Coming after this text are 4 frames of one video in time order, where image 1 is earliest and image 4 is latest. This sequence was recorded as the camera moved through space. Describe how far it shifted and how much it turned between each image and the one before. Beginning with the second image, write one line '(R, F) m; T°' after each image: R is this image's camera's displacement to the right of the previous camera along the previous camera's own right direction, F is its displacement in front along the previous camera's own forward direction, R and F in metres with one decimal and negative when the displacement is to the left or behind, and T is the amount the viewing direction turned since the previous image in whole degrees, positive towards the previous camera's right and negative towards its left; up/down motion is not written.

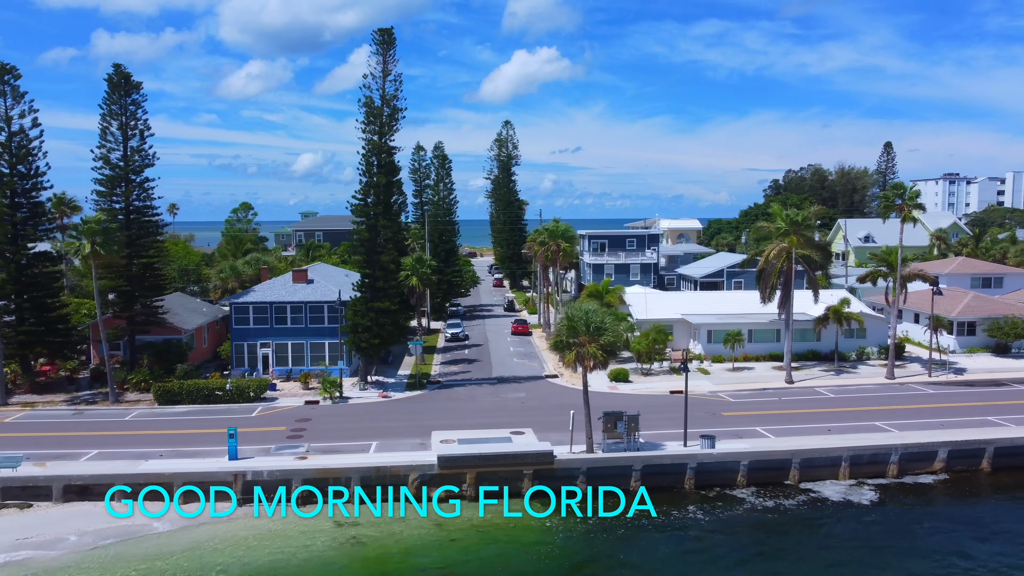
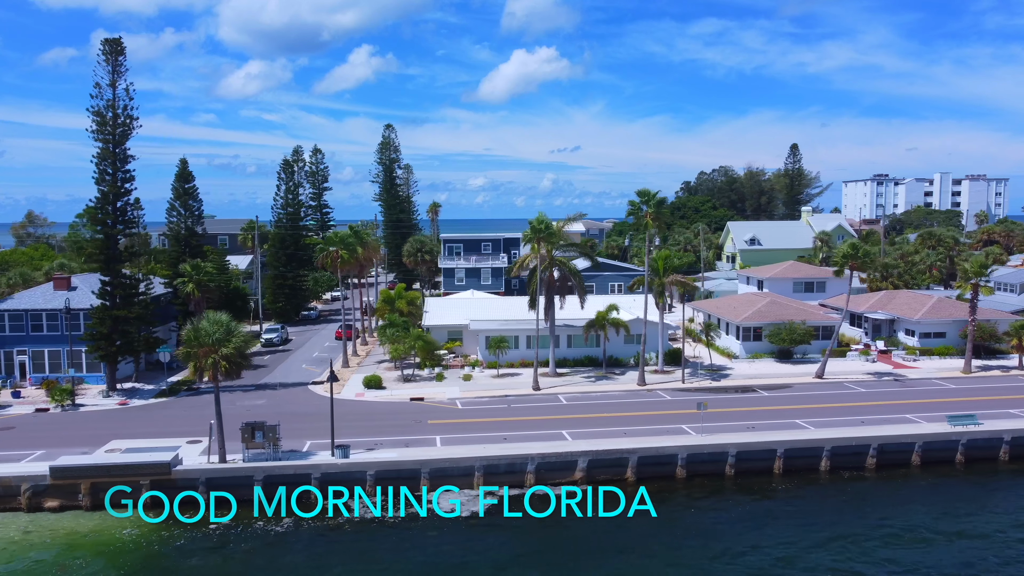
(+11.1, -0.1) m; 0°
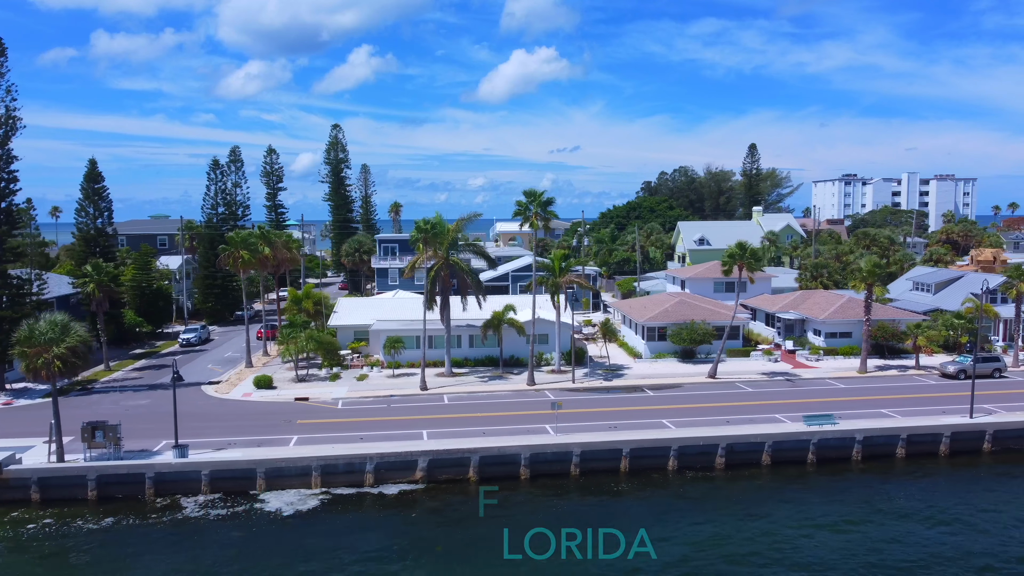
(+5.0, -0.1) m; 0°
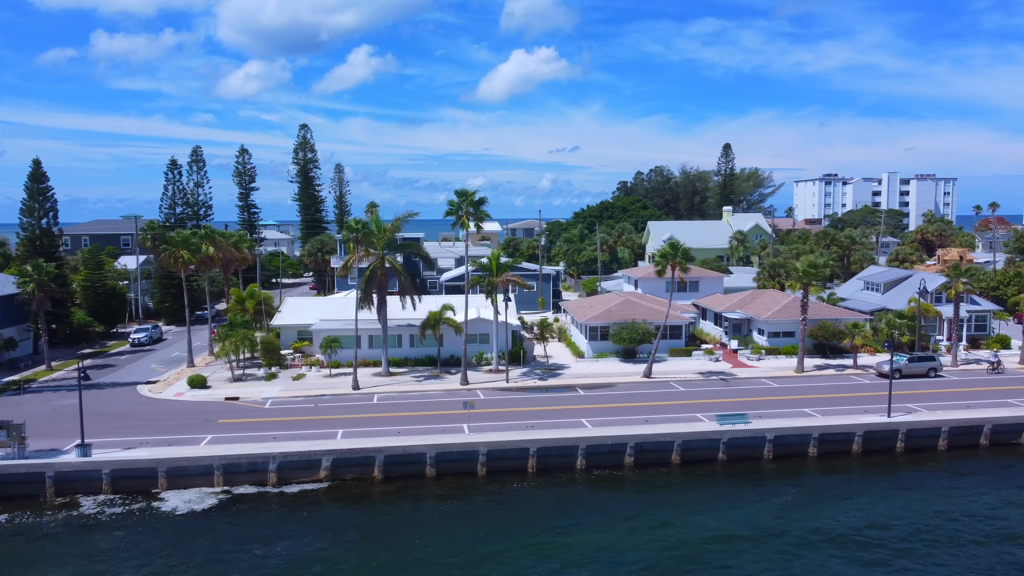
(+3.0, 0.0) m; 0°
